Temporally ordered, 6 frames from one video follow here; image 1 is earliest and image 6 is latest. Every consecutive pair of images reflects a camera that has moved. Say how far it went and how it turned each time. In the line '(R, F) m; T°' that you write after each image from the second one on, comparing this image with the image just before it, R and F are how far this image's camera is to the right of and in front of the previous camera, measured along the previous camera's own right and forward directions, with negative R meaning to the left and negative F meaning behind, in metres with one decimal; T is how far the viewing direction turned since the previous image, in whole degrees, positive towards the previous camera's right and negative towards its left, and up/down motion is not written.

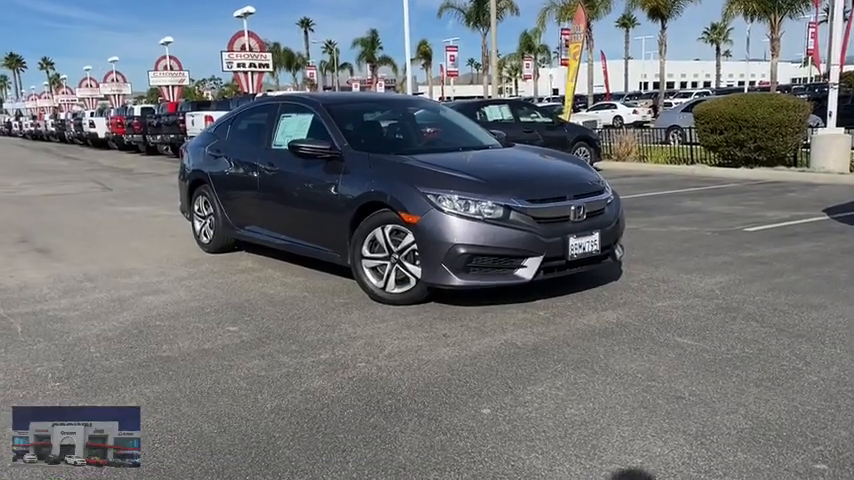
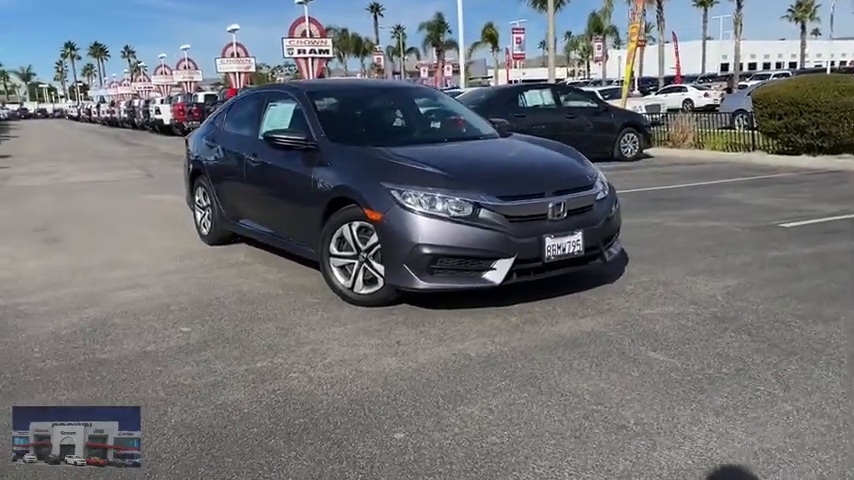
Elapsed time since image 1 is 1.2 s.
(+0.7, +0.4) m; -5°
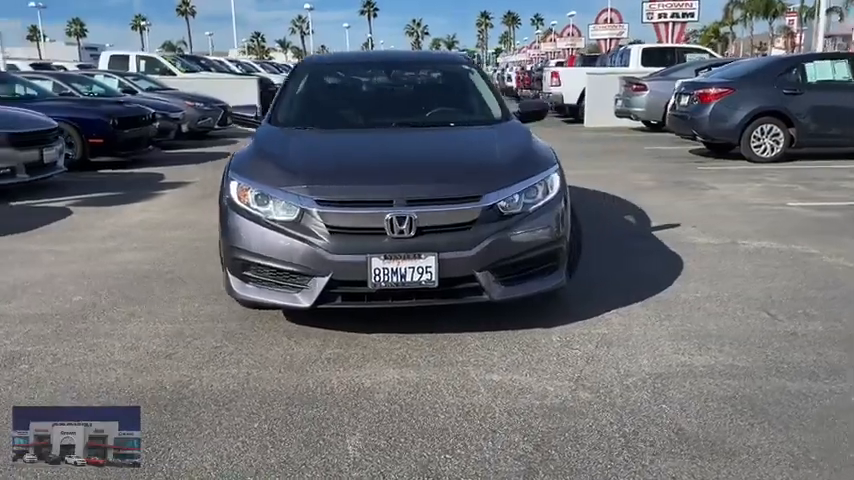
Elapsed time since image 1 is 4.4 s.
(+3.1, +1.8) m; -29°
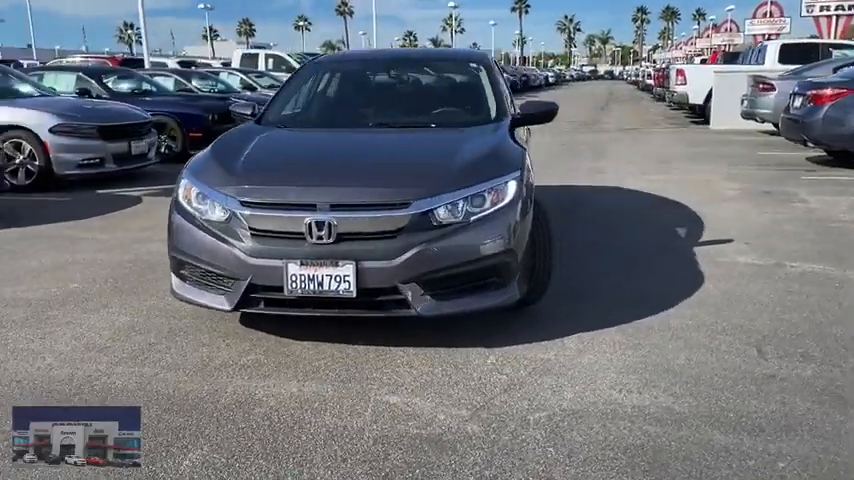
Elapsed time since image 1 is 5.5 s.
(+1.2, +0.4) m; -11°
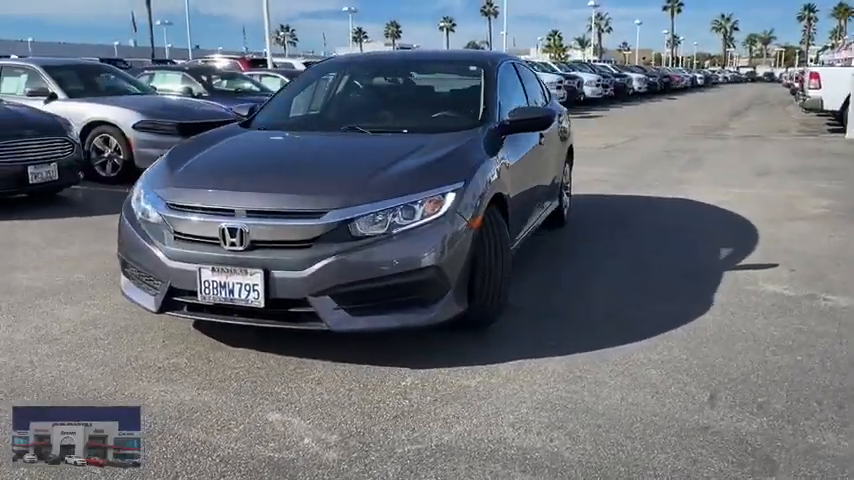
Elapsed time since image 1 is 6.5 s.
(+1.1, +0.3) m; -11°
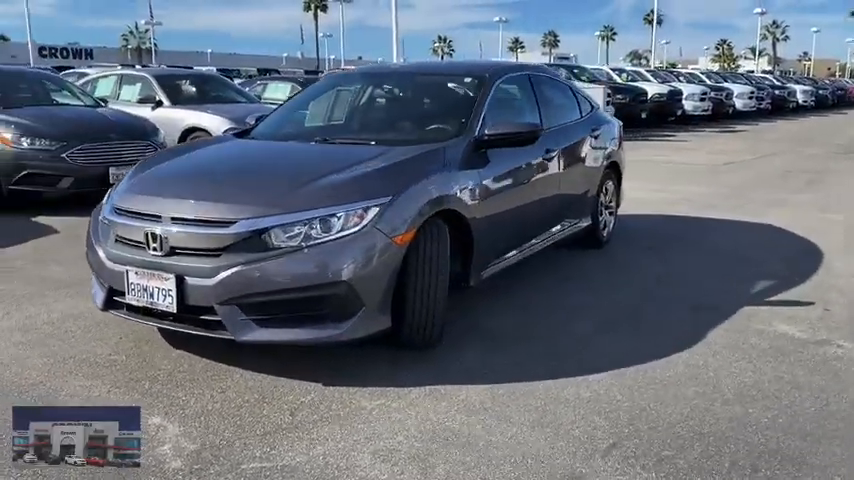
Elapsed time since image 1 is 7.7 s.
(+1.2, +0.2) m; -12°
